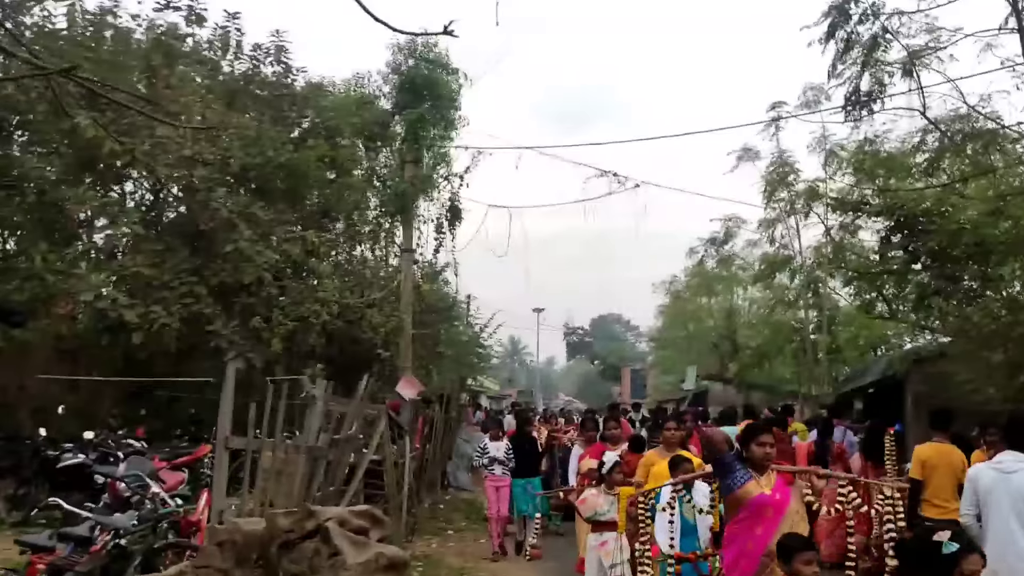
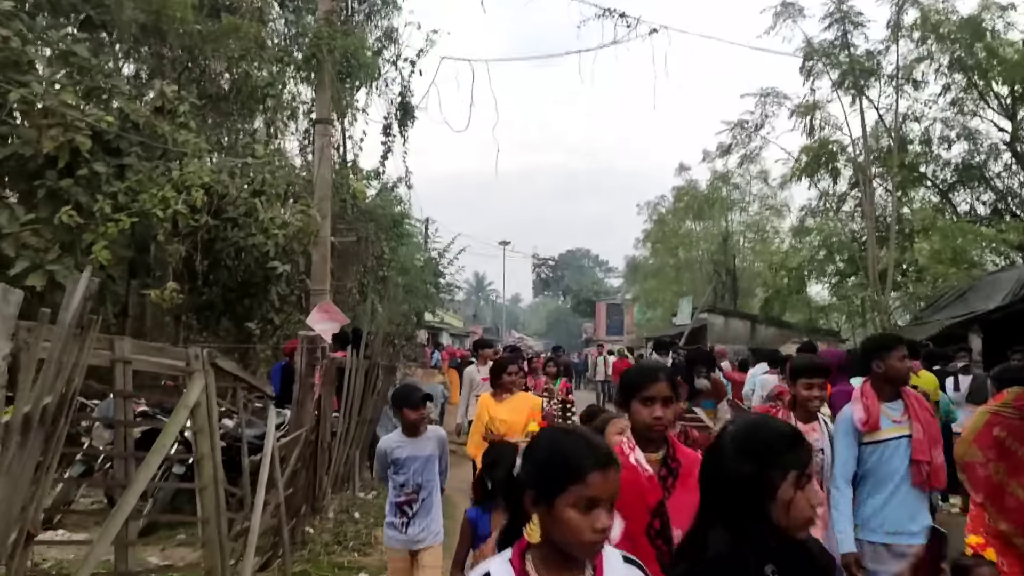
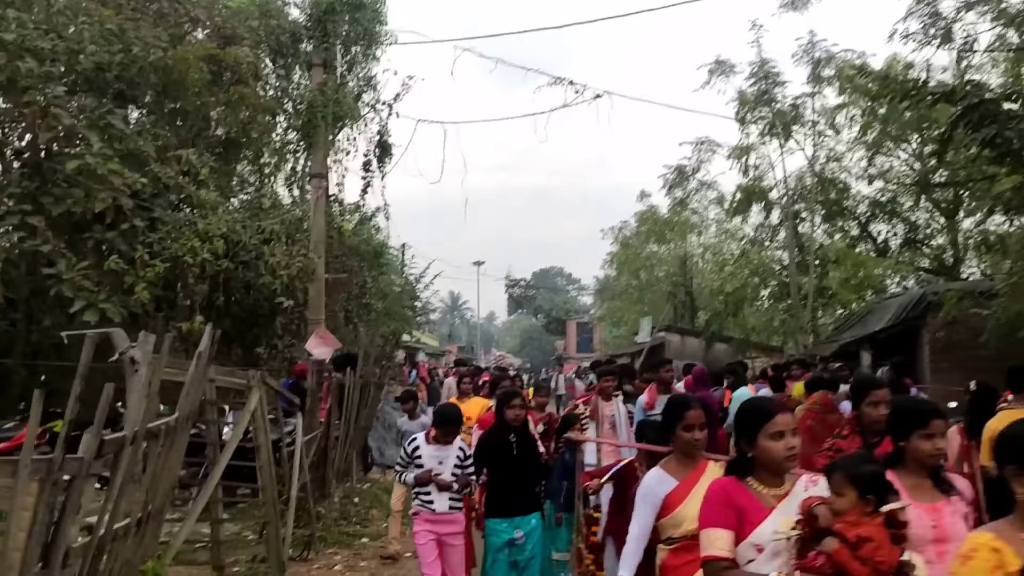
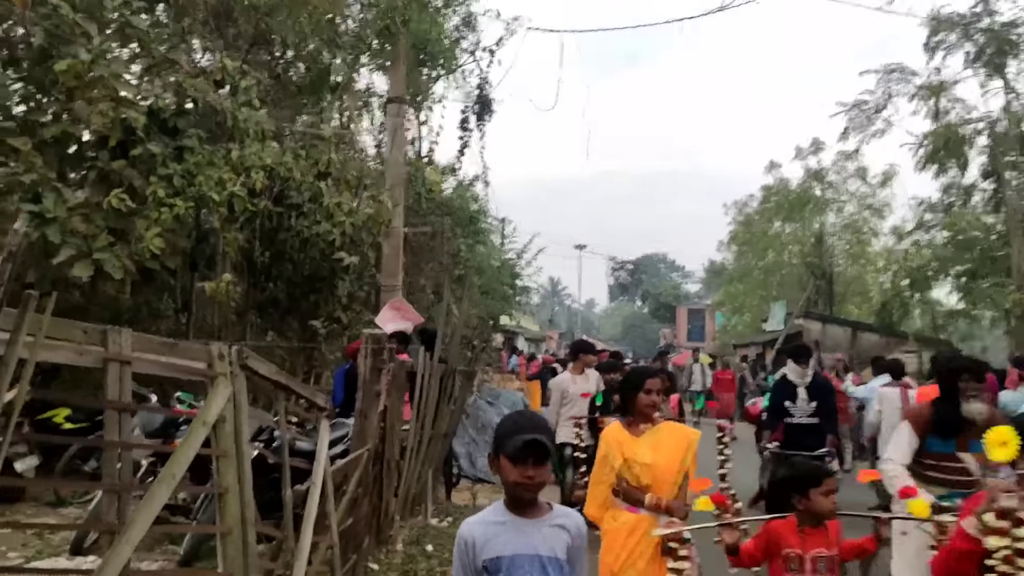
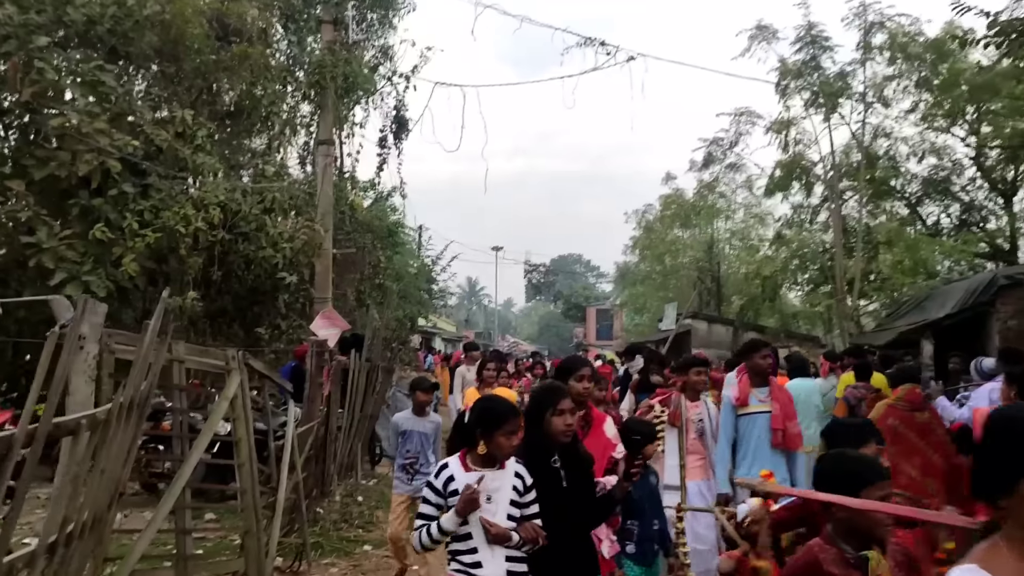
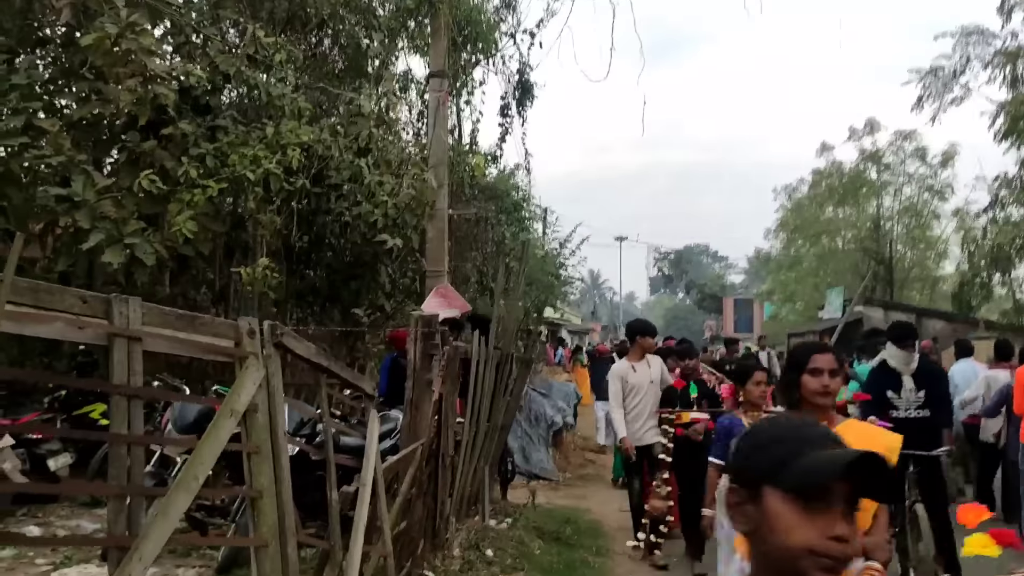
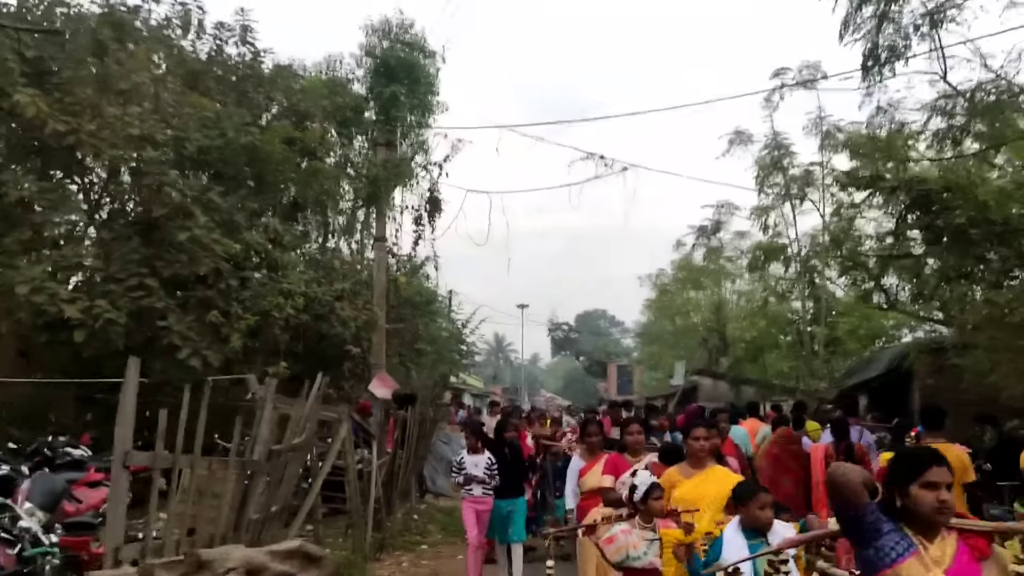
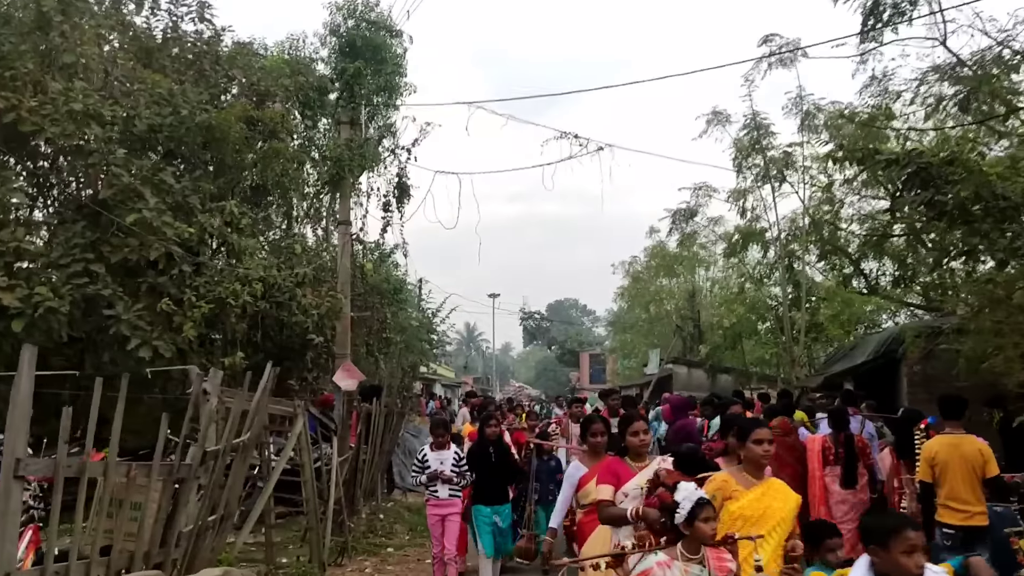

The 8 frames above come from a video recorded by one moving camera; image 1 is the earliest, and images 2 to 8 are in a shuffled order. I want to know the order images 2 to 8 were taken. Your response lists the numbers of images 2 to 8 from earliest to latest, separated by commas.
7, 8, 3, 5, 2, 4, 6
